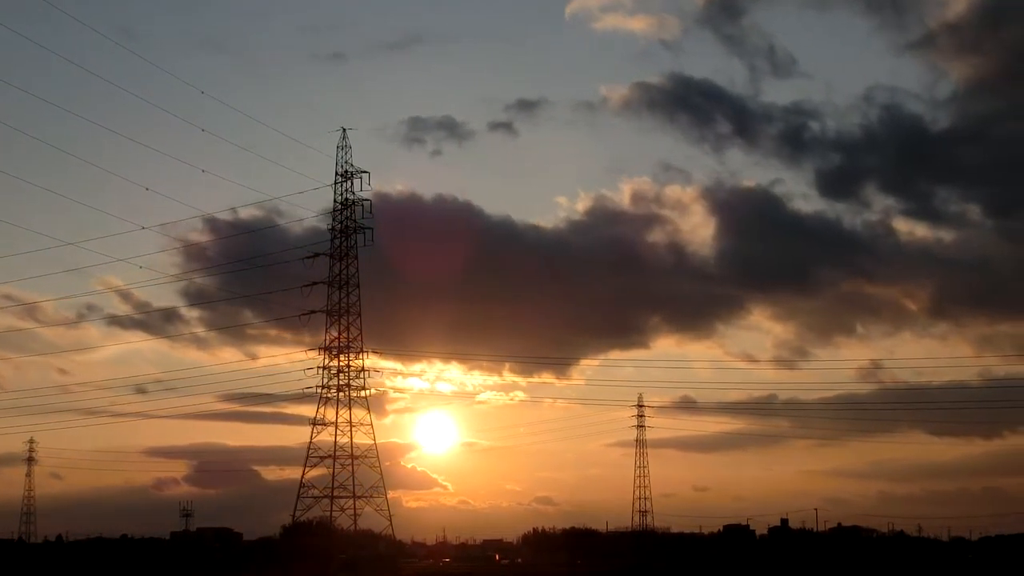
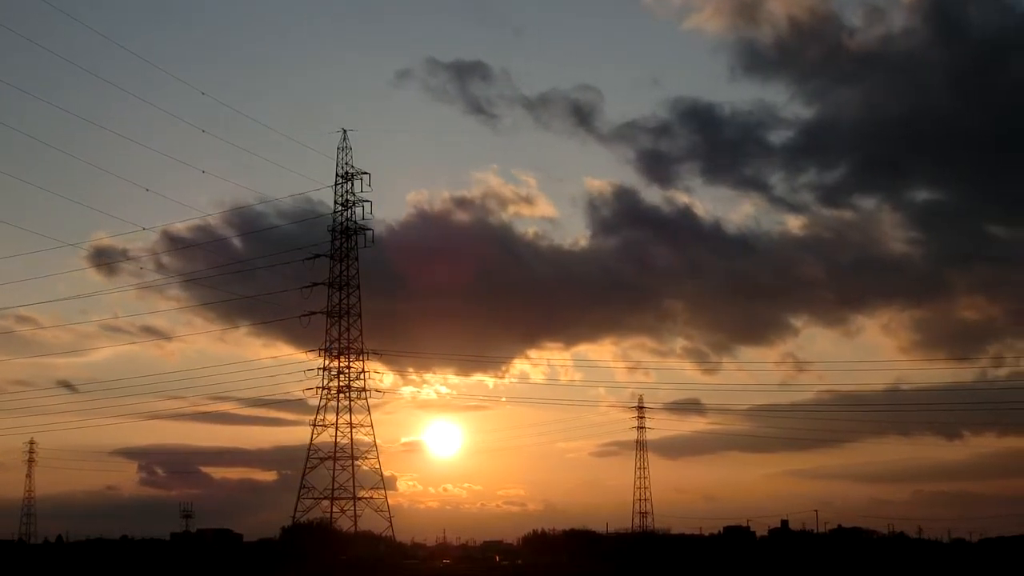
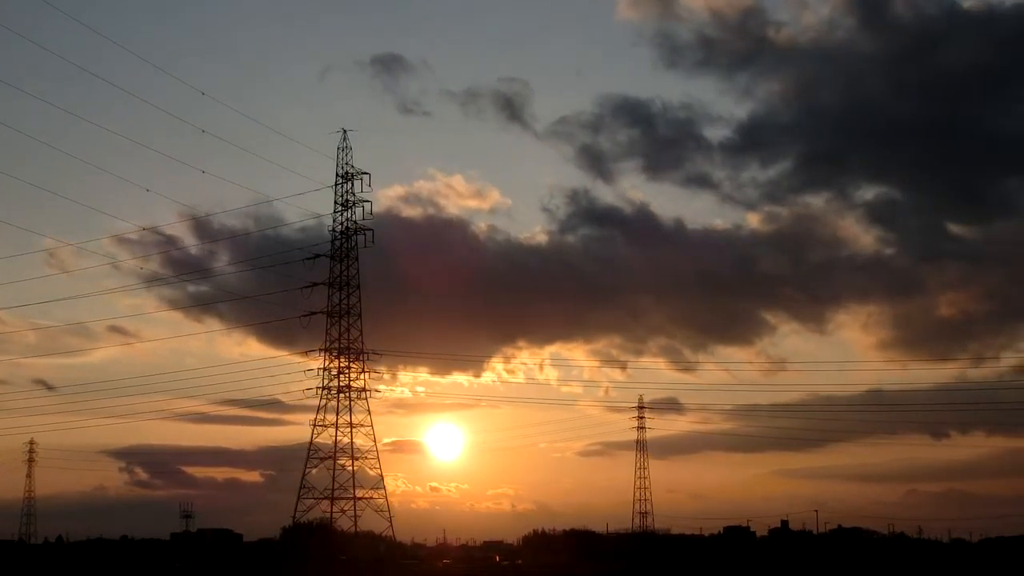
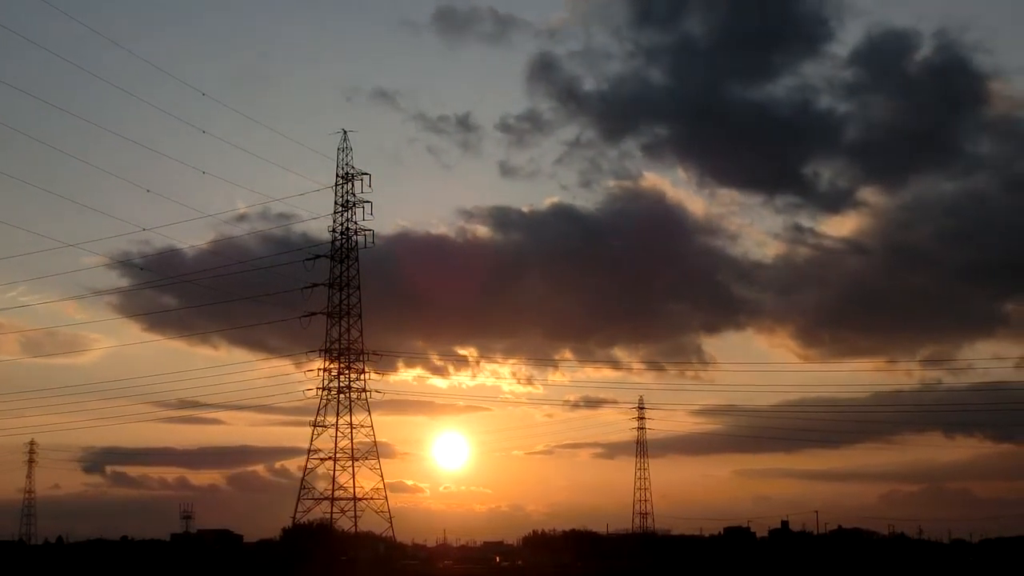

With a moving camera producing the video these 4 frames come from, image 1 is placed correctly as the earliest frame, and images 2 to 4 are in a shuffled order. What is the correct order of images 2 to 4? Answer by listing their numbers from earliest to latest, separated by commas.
2, 3, 4
